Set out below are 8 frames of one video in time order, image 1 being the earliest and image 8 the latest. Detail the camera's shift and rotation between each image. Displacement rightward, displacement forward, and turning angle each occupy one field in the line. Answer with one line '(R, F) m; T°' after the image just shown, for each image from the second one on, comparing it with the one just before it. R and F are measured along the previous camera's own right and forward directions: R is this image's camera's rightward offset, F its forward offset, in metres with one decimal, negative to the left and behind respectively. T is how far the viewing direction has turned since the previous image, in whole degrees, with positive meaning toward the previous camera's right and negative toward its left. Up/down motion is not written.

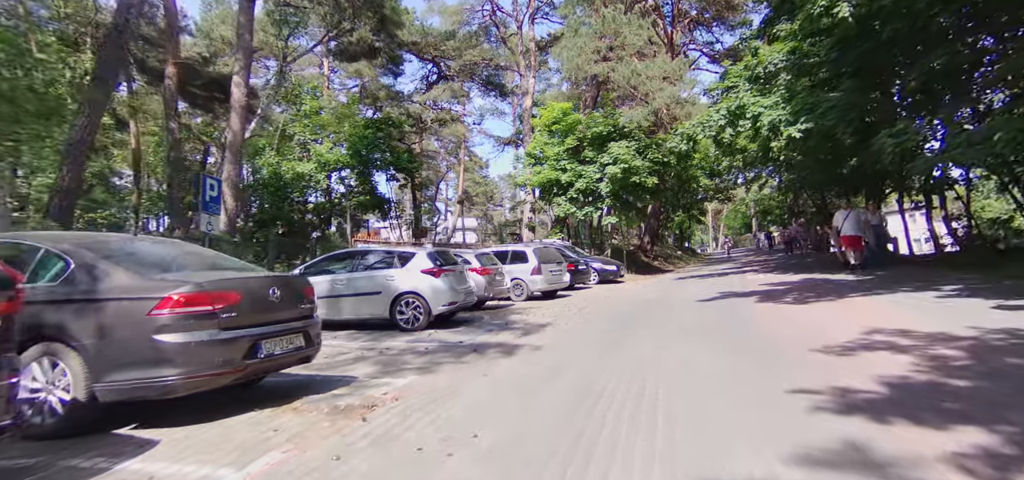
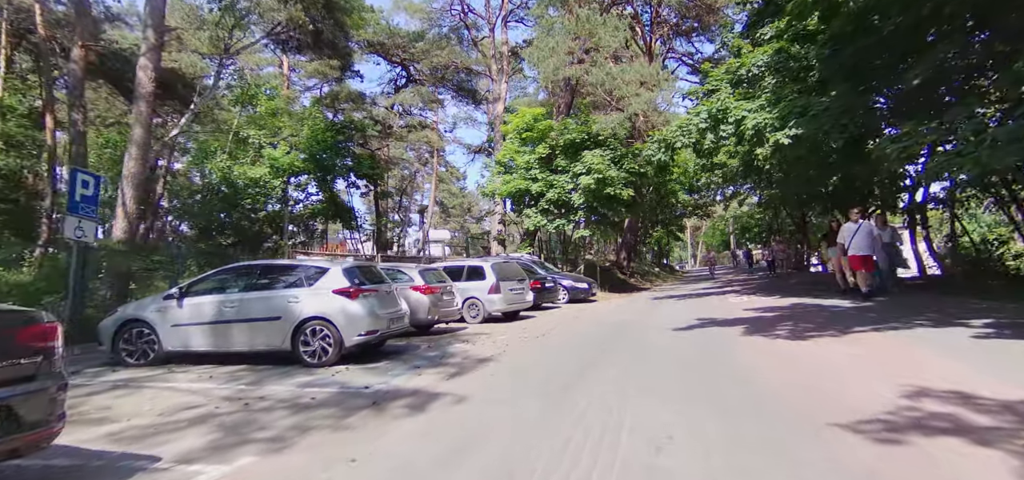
(+0.7, +1.7) m; +2°
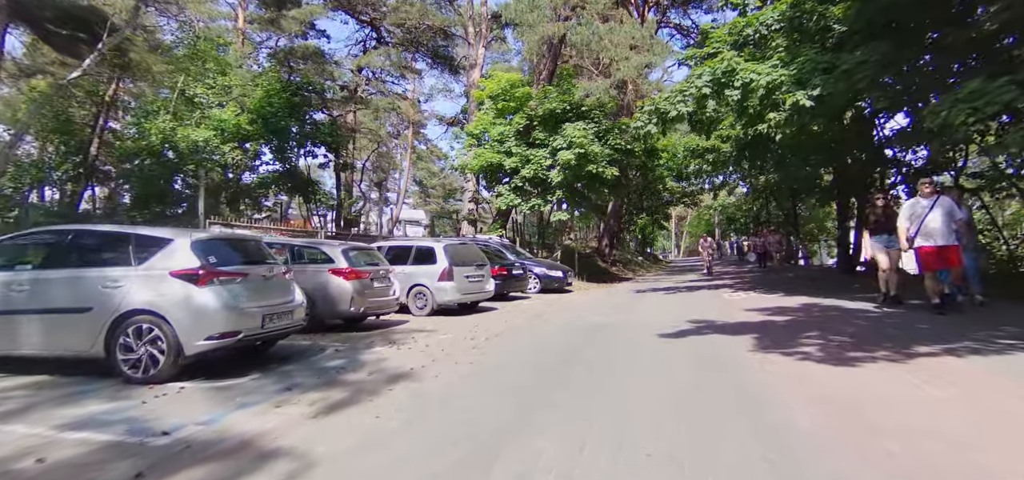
(+0.6, +2.3) m; +2°
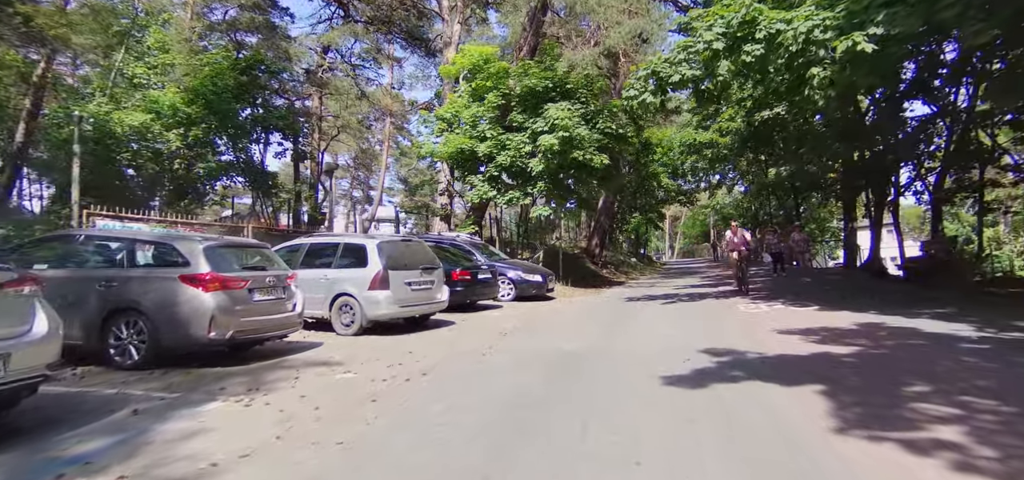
(+0.6, +2.6) m; +1°
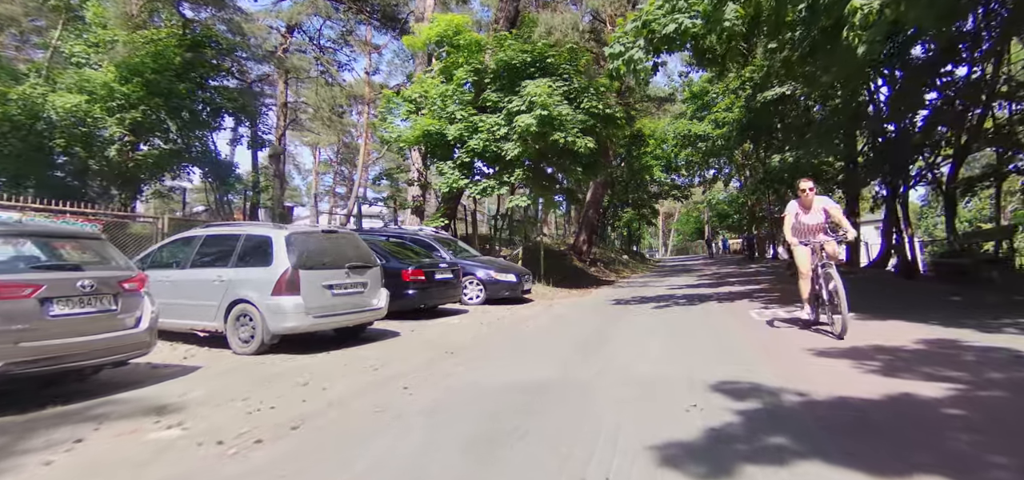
(+0.6, +2.0) m; +1°
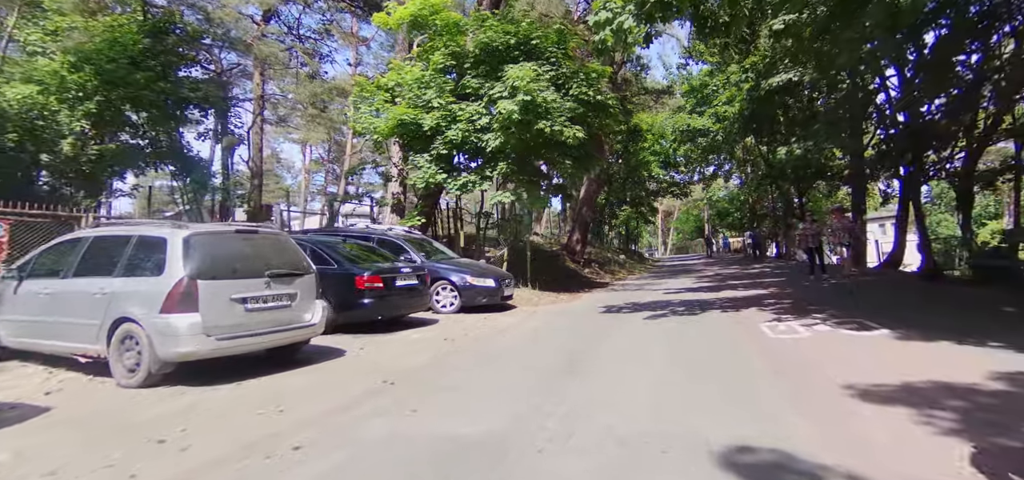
(+0.5, +1.3) m; 0°
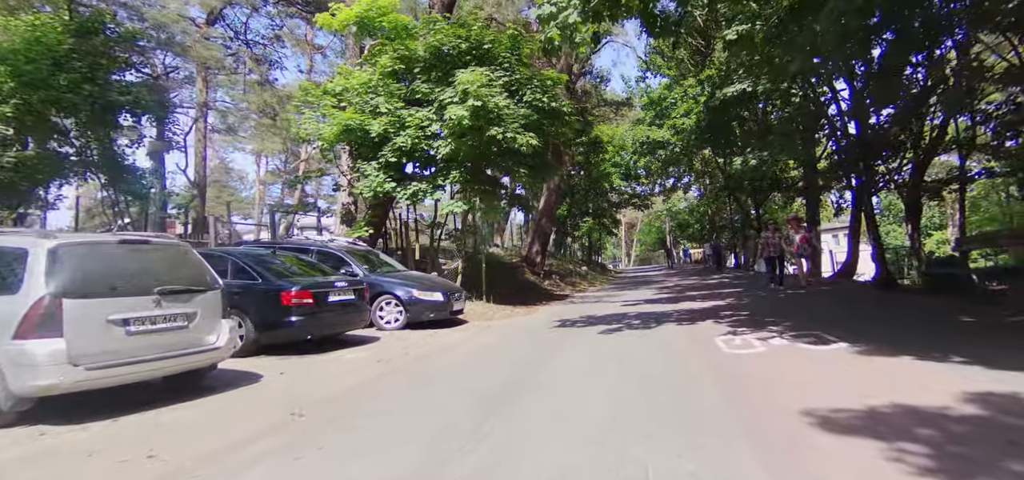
(+0.4, +0.6) m; +4°
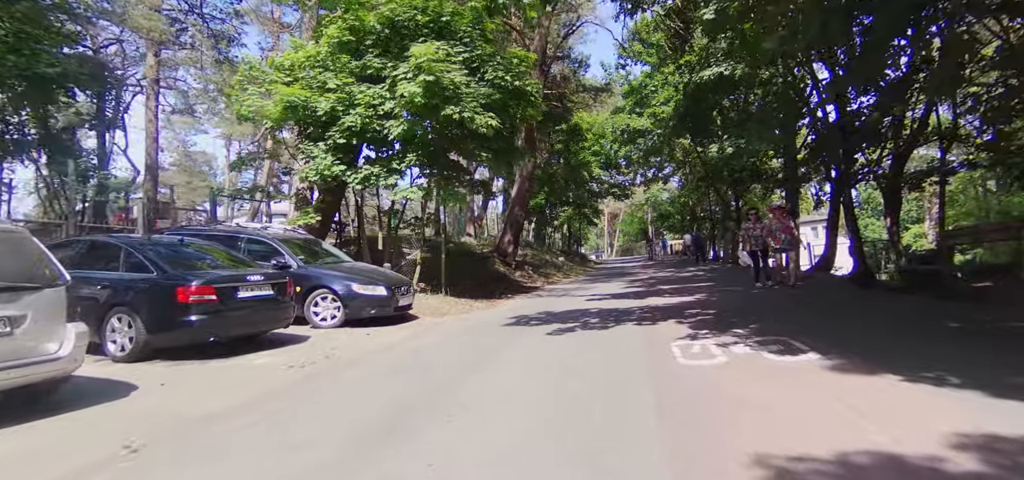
(+0.6, +0.9) m; +2°
